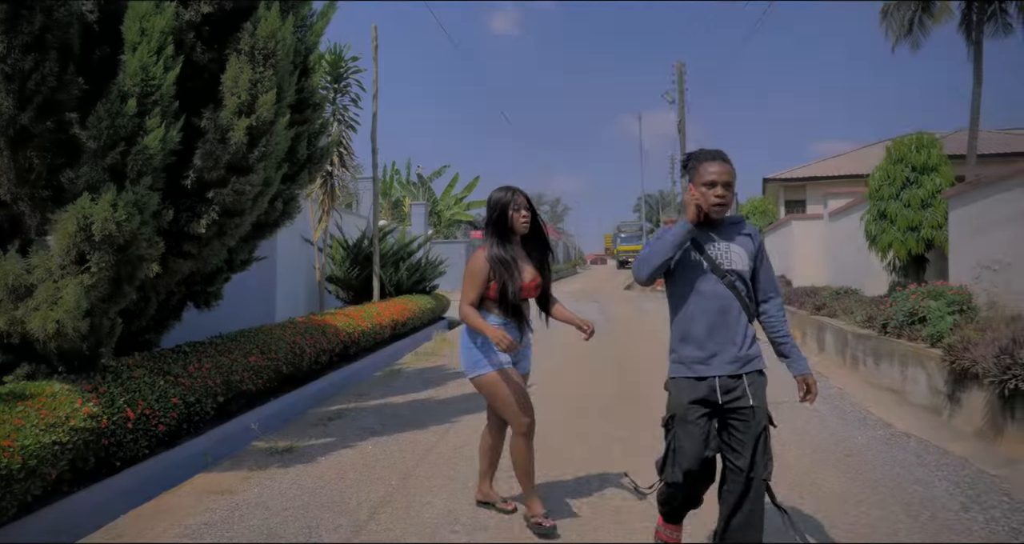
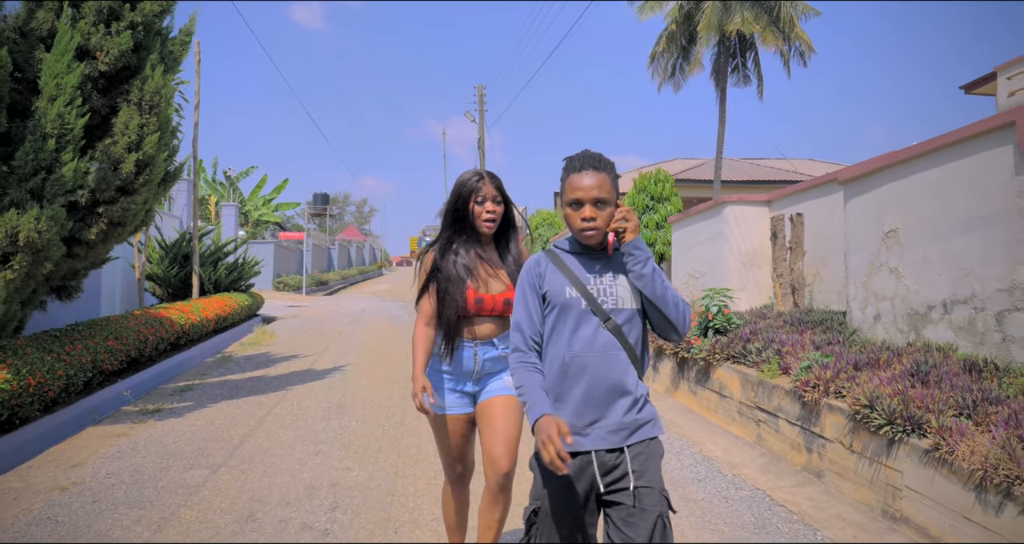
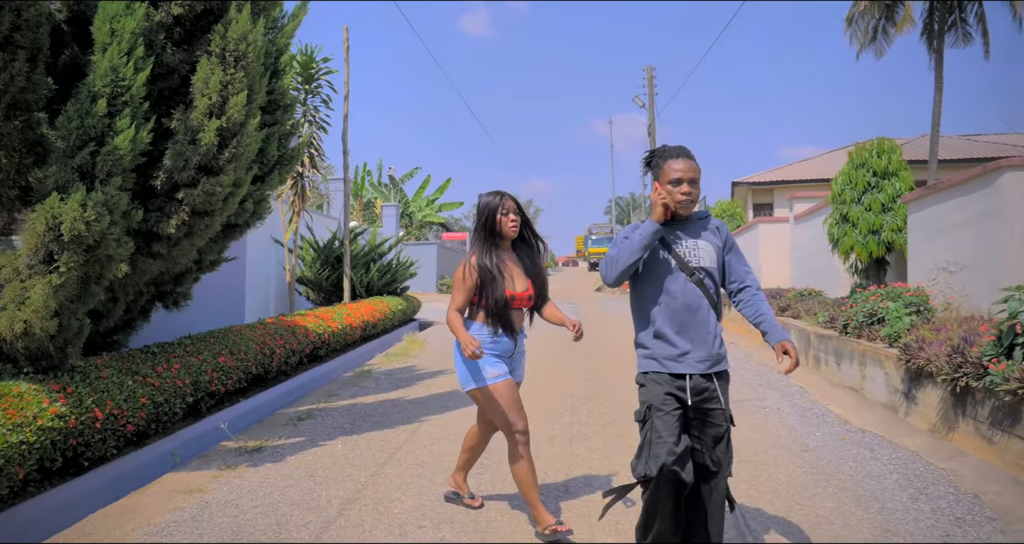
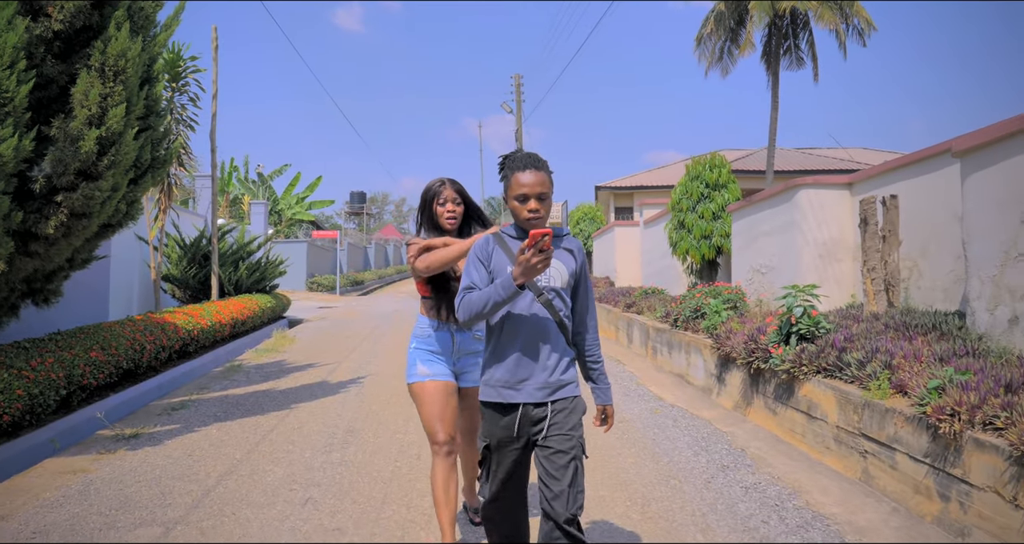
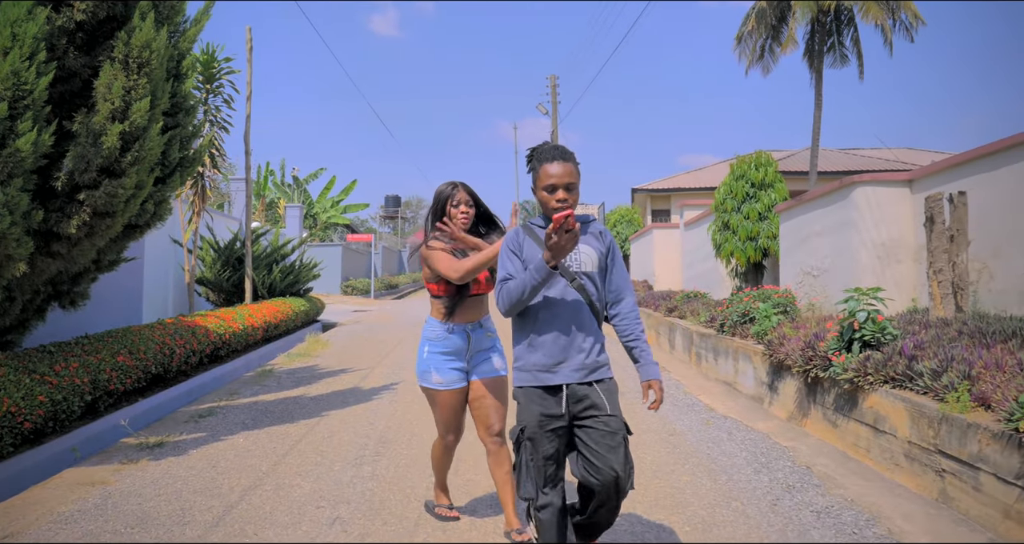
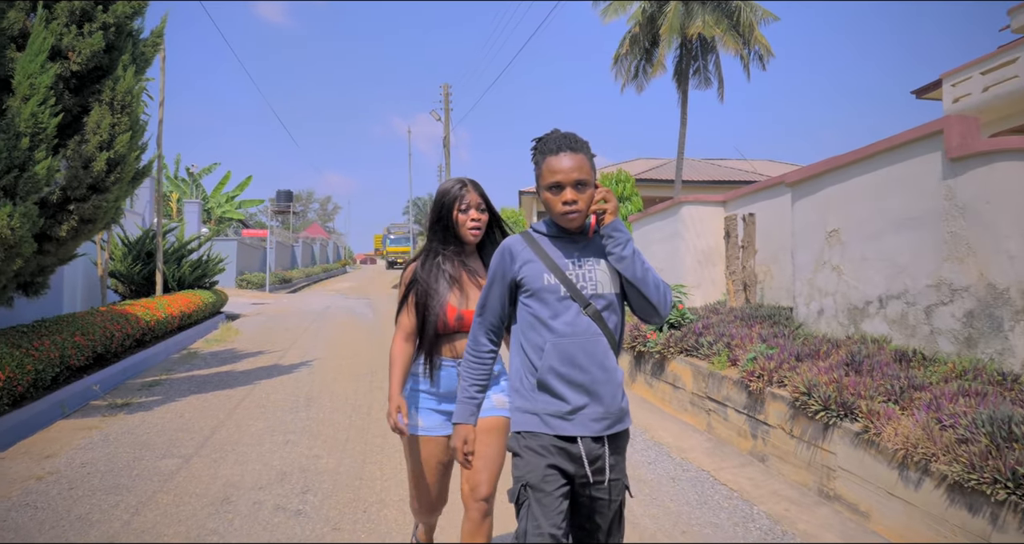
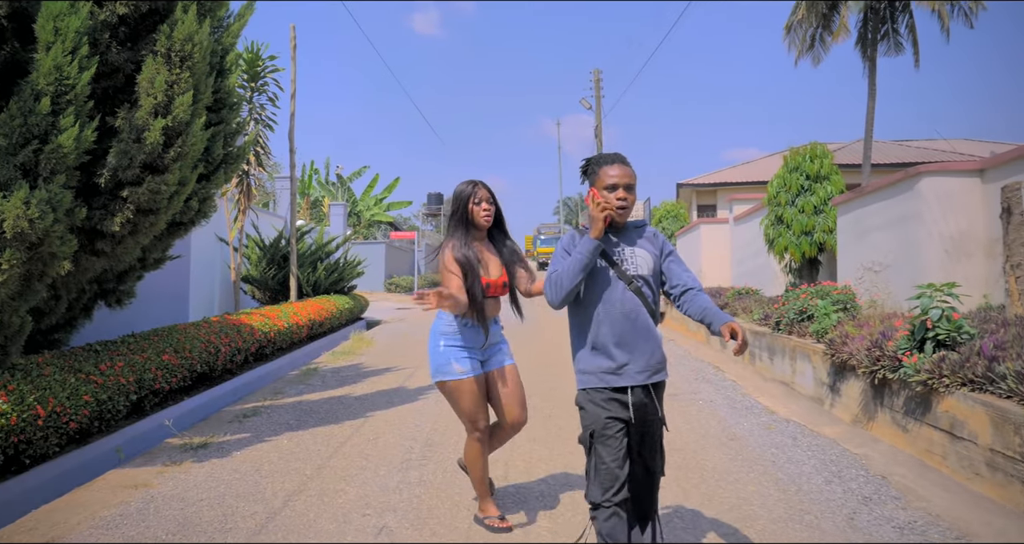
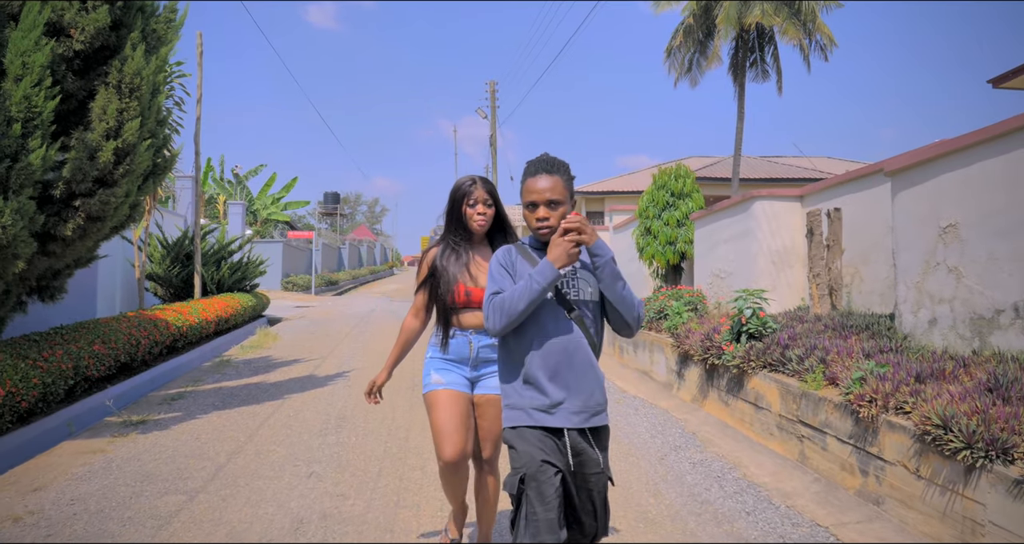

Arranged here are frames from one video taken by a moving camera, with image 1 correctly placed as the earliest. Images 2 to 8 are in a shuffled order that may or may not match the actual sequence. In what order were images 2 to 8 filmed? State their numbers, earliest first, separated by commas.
3, 7, 5, 4, 8, 2, 6
